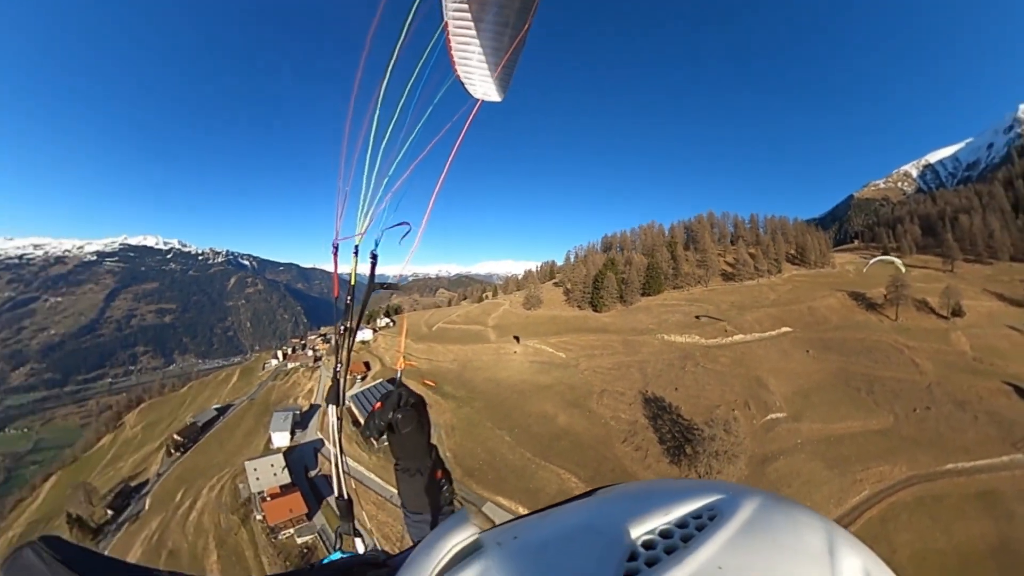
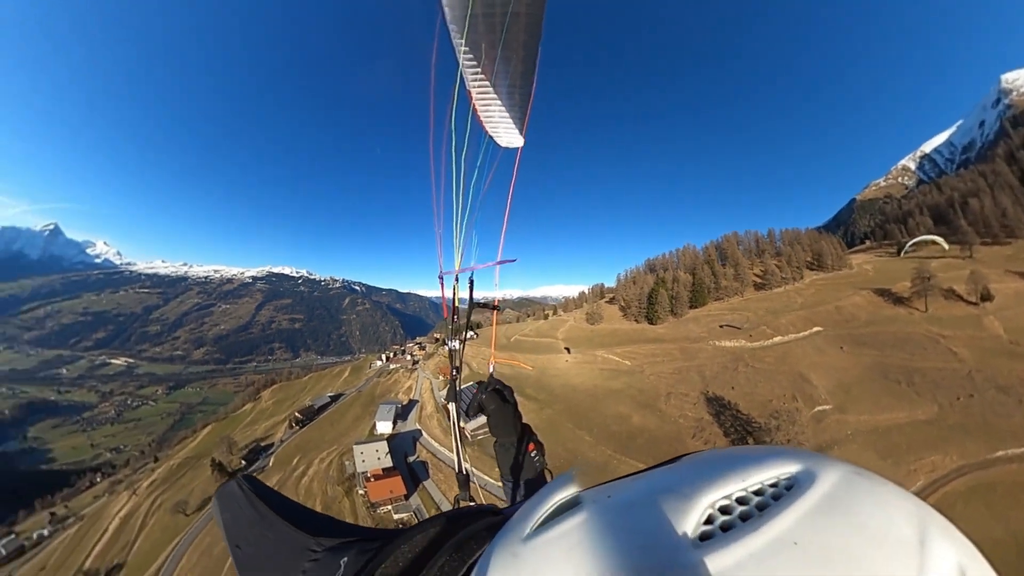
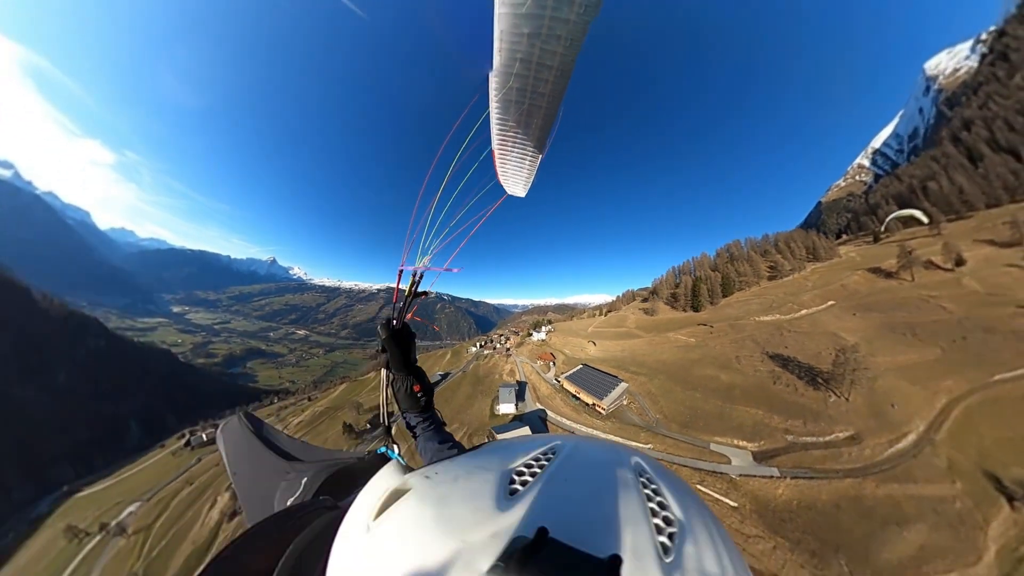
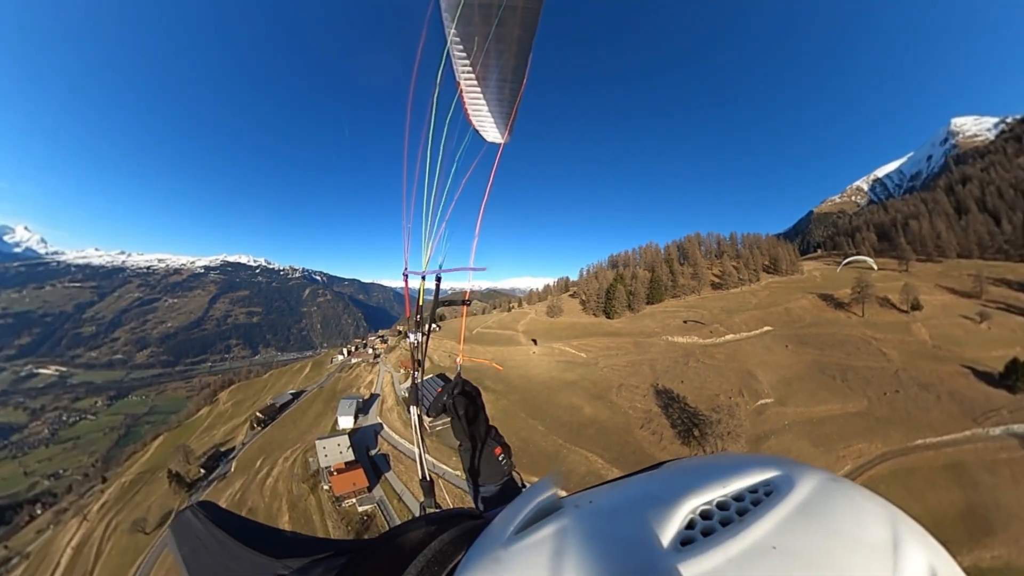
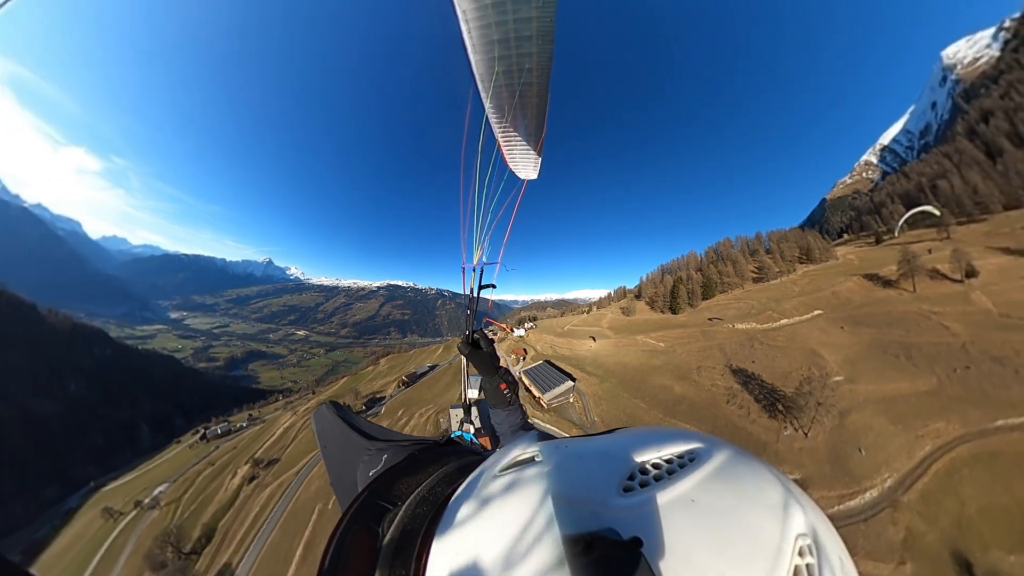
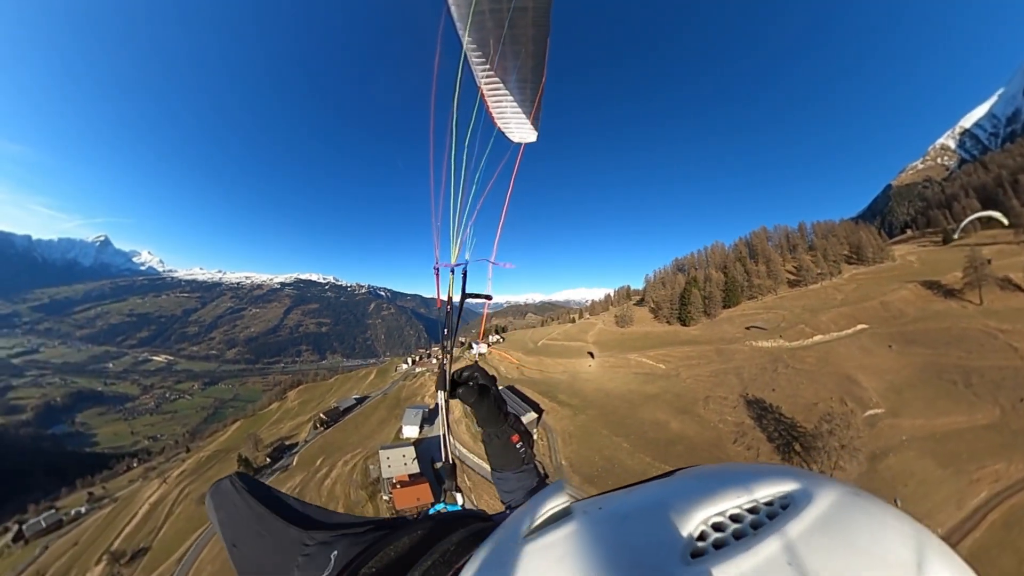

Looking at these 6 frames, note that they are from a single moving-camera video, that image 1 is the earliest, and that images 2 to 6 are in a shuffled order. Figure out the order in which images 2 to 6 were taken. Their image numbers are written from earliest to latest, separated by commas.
4, 2, 6, 5, 3
